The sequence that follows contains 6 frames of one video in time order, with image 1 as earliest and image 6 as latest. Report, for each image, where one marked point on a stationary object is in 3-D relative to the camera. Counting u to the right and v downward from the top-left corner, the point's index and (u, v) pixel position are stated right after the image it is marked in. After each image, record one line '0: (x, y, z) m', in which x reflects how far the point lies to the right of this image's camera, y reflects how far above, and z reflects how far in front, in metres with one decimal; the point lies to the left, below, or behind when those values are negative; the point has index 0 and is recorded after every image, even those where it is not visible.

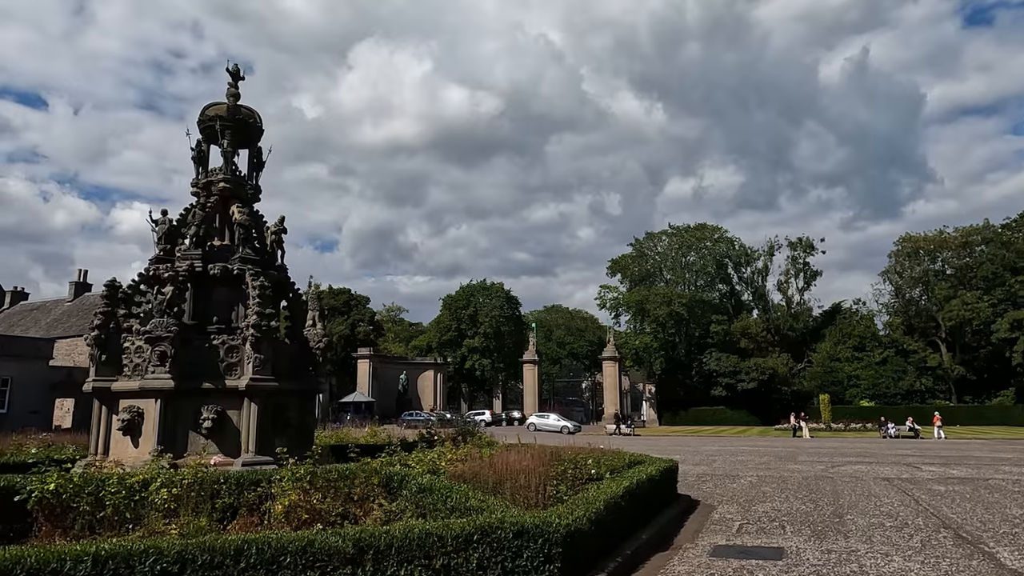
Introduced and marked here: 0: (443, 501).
0: (-0.8, -2.3, +7.4) m
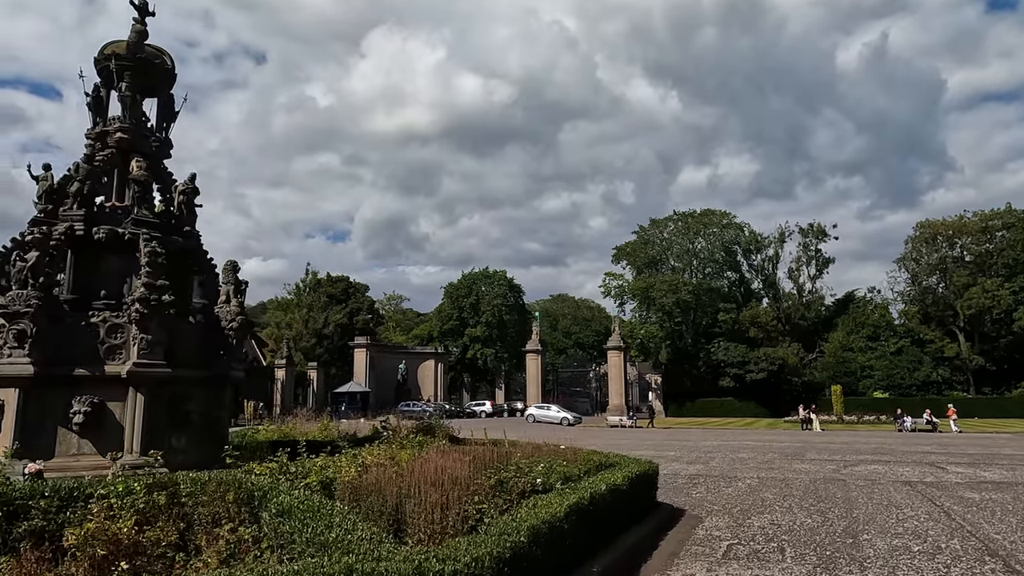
0: (-1.7, -1.9, +5.3) m
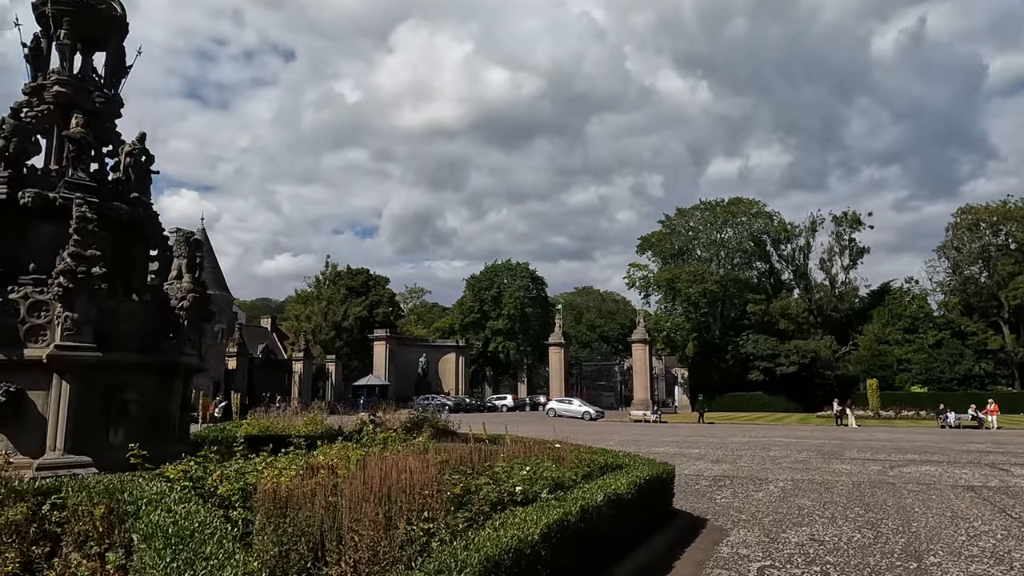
0: (-2.0, -1.6, +3.9) m
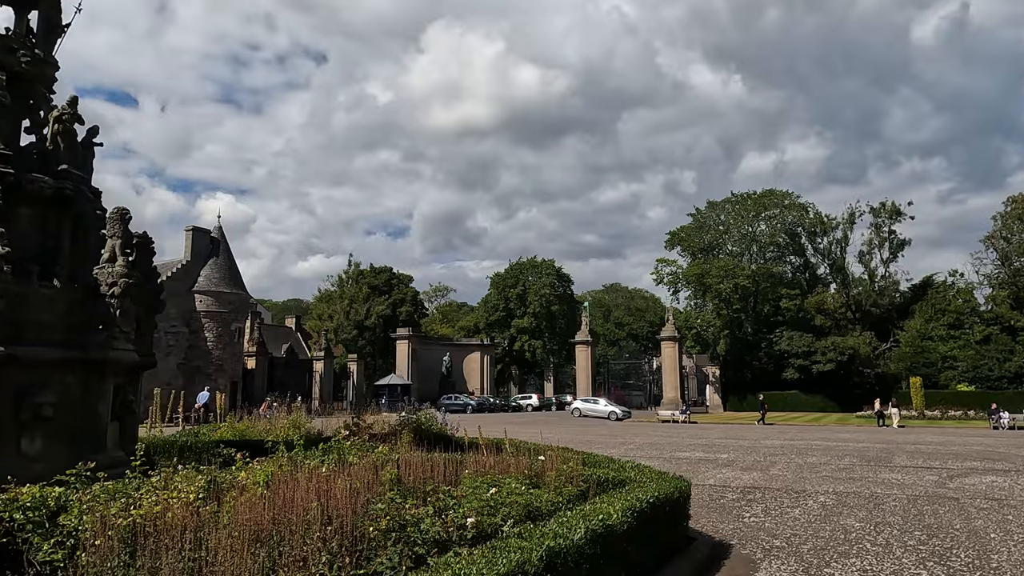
0: (-2.4, -1.4, +2.4) m
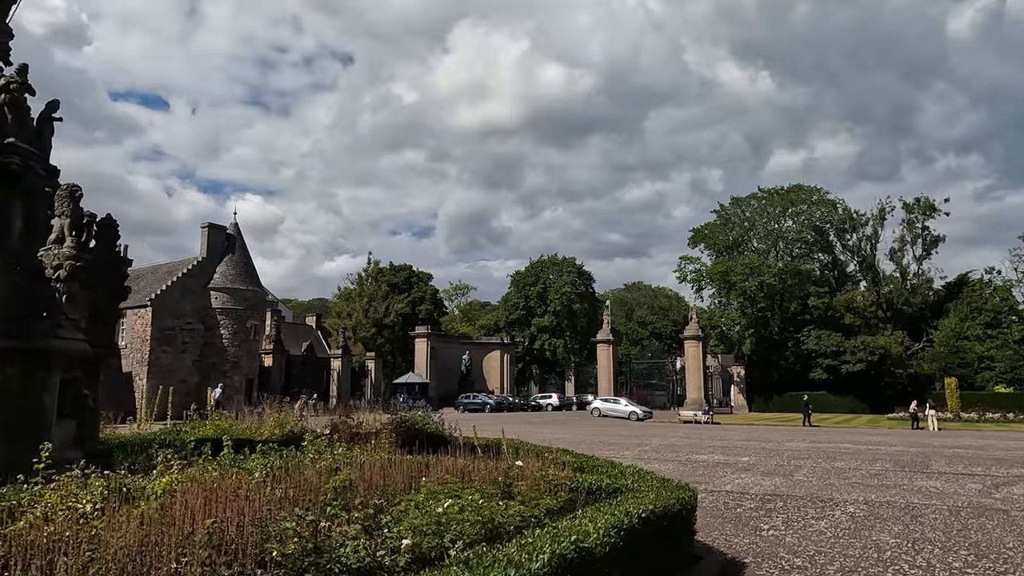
0: (-2.8, -1.2, +1.6) m
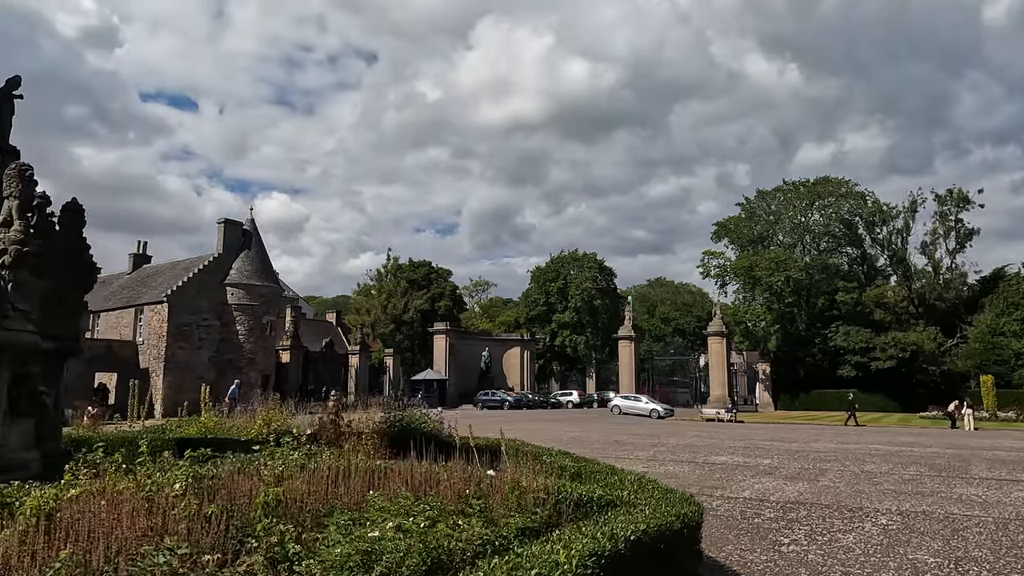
0: (-3.1, -1.1, +0.9) m
